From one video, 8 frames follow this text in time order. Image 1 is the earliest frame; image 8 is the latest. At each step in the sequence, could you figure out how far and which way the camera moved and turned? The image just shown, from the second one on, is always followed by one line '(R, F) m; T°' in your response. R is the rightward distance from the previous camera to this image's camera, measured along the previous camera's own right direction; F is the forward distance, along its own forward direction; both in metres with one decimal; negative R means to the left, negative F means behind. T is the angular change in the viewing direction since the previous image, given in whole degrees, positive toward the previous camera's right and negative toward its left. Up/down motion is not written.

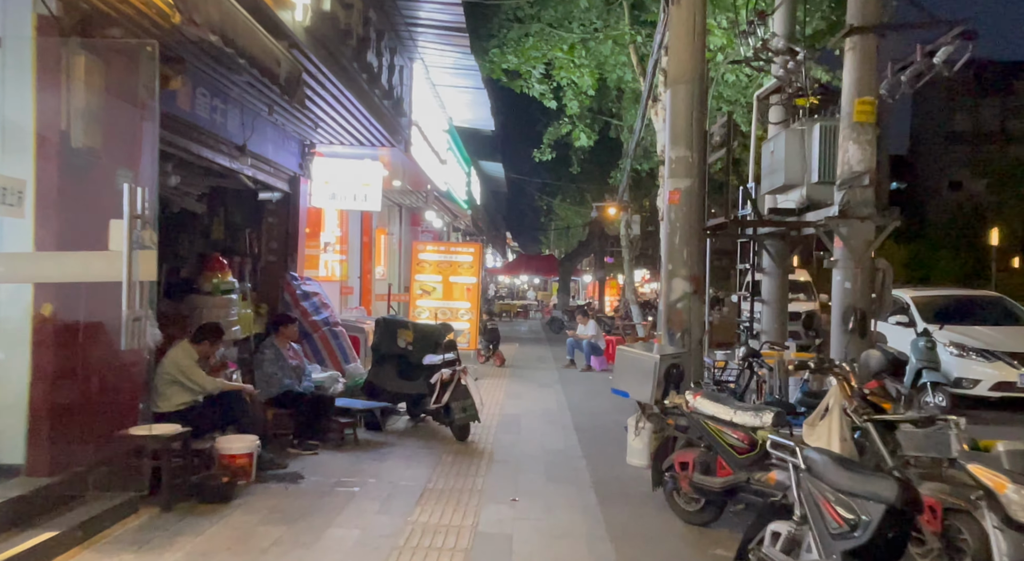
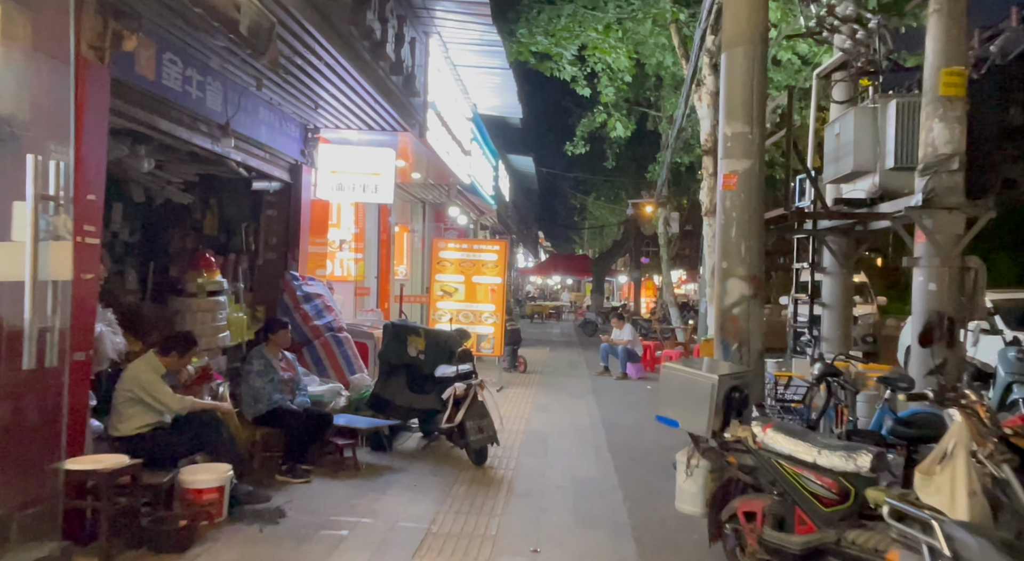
(+0.1, +1.1) m; -3°
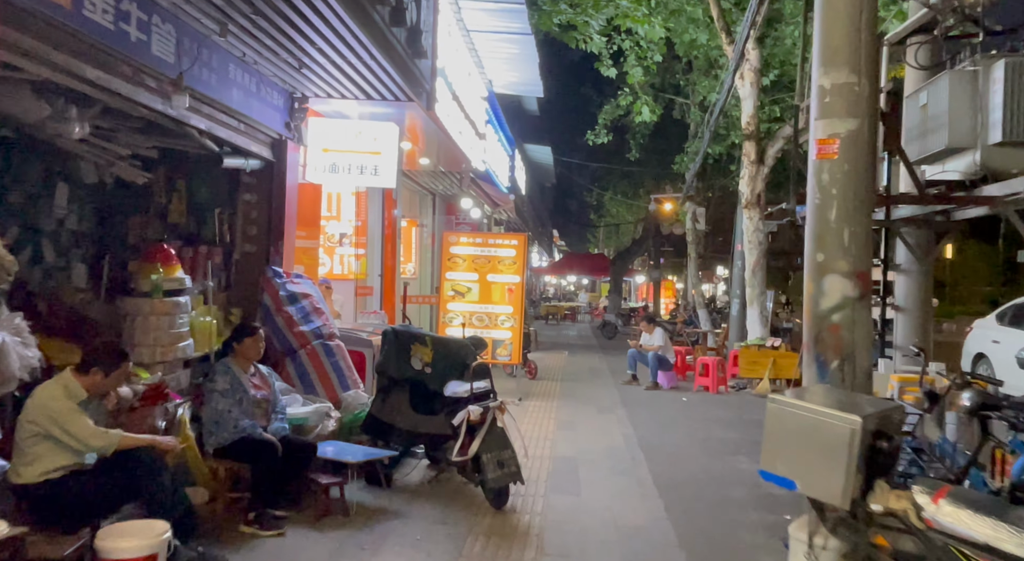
(-0.1, +1.3) m; -1°
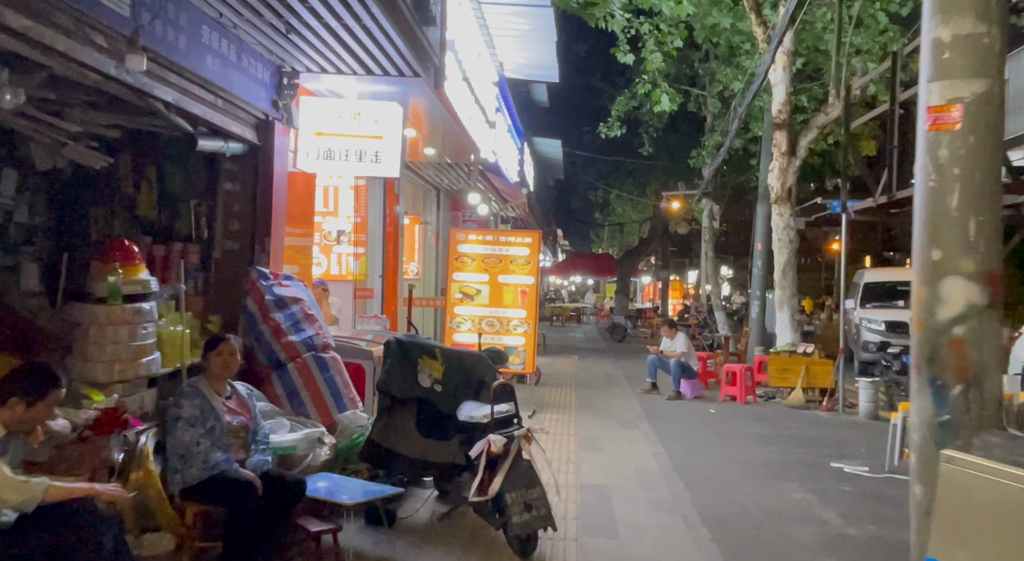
(-0.2, +0.9) m; 0°
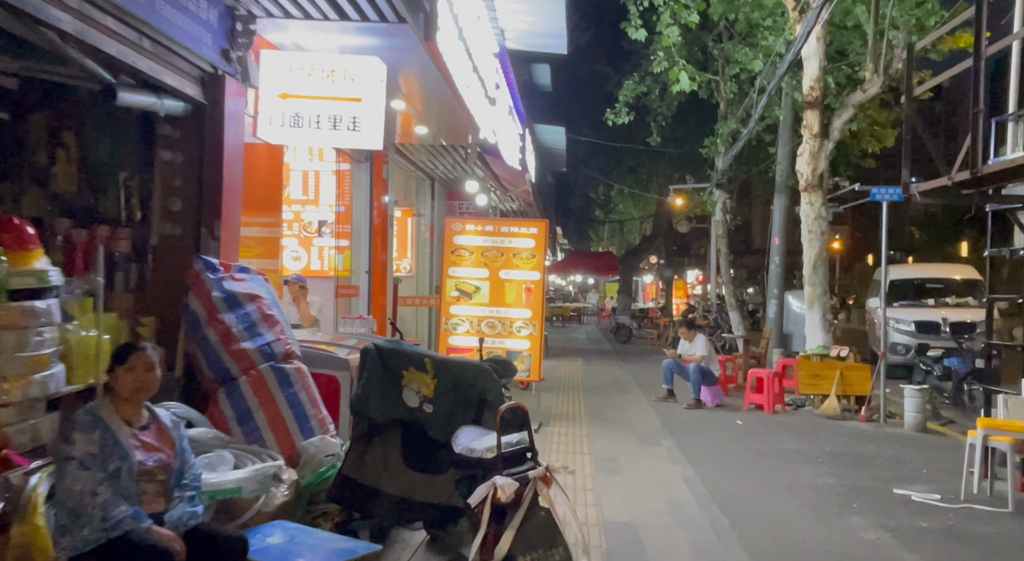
(-0.1, +1.1) m; 0°
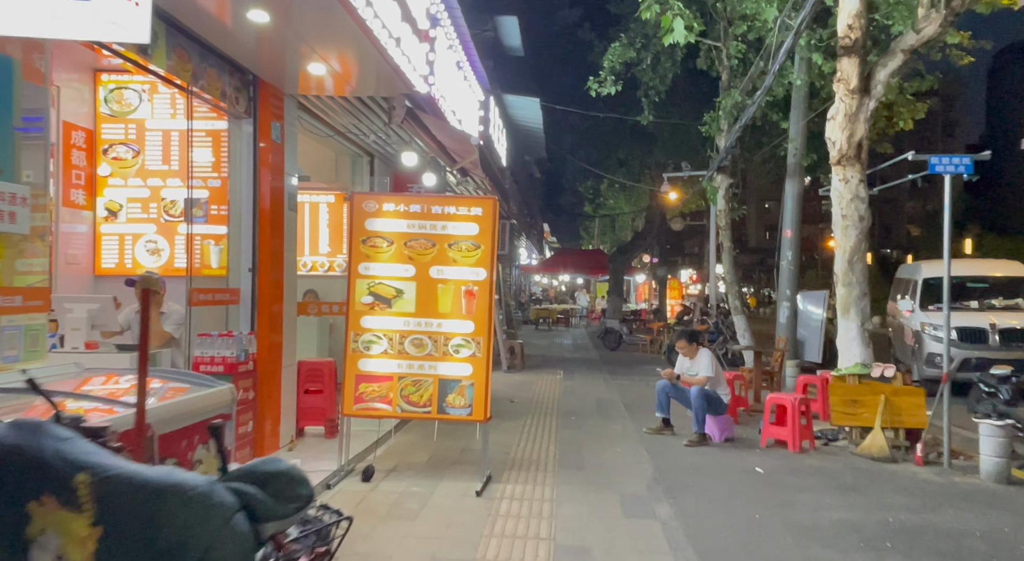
(+0.5, +2.5) m; +1°
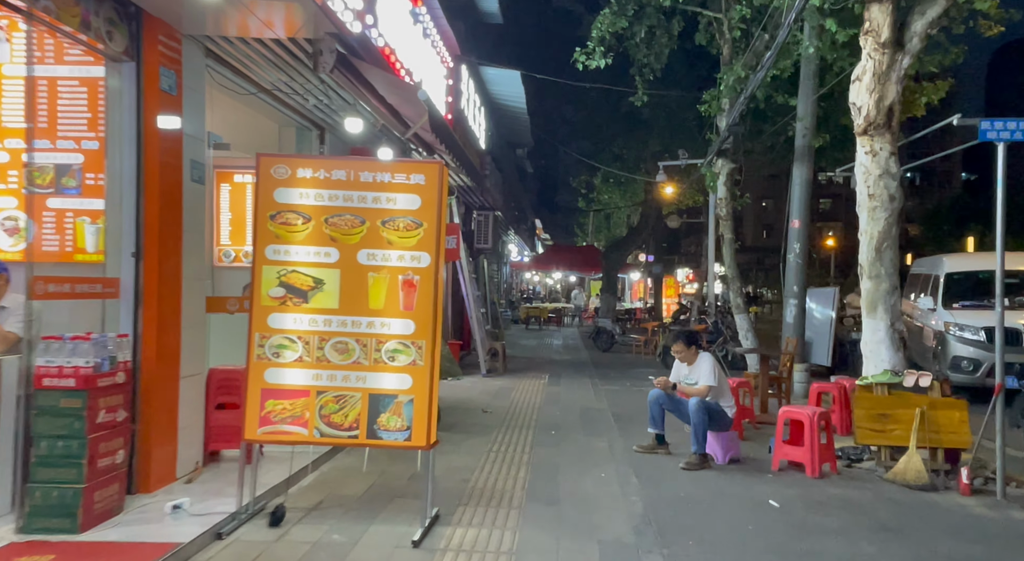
(+0.3, +1.4) m; 0°
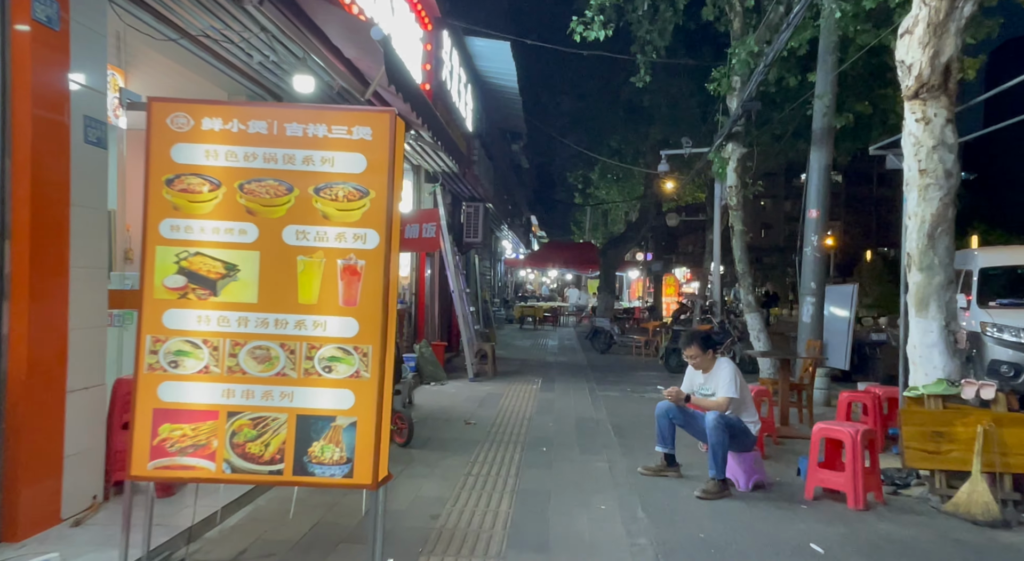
(+0.1, +1.2) m; 0°
